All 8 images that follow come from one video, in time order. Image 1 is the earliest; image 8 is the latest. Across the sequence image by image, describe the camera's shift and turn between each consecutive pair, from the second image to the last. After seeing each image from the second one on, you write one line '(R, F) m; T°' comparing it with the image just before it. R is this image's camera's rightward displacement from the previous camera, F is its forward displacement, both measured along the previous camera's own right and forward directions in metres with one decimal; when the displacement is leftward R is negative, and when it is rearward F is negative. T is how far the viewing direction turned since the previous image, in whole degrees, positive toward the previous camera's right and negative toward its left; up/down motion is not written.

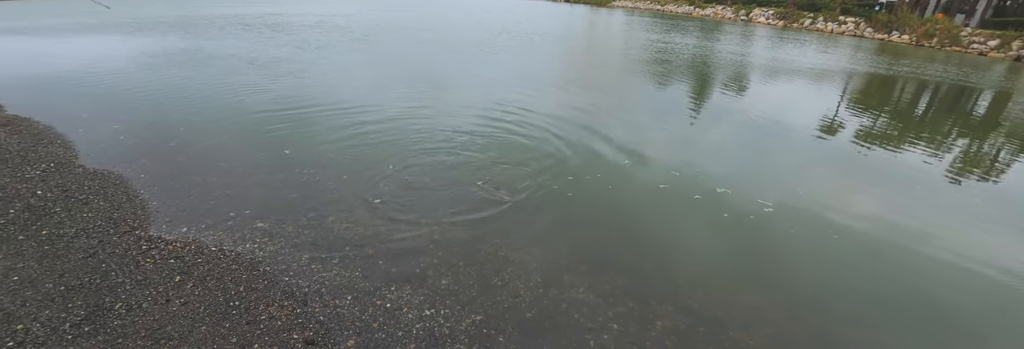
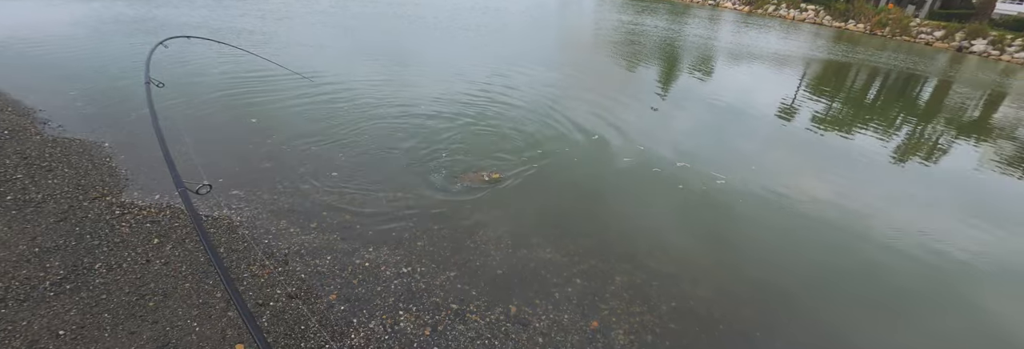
(0.0, -0.5) m; +4°
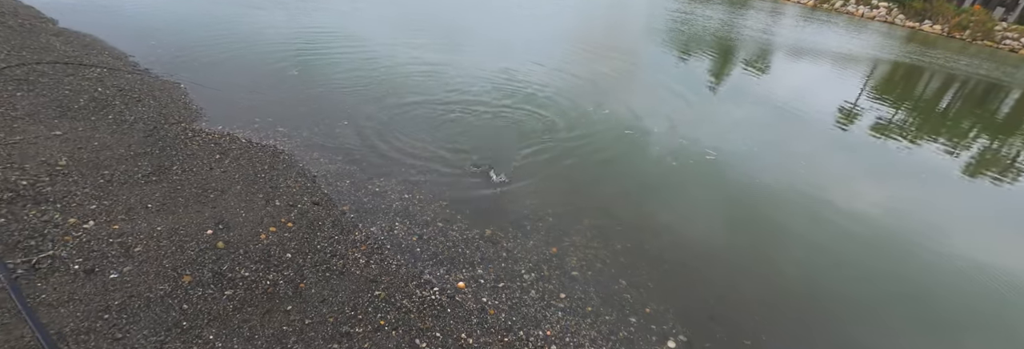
(+1.1, -1.4) m; -5°
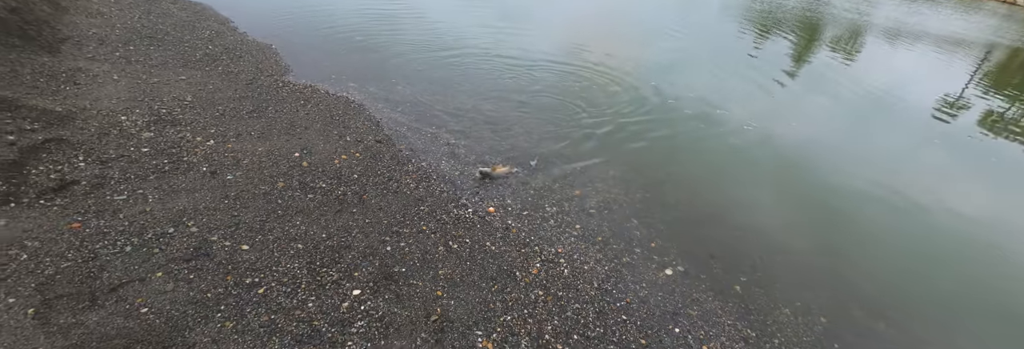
(+0.6, -1.2) m; -7°
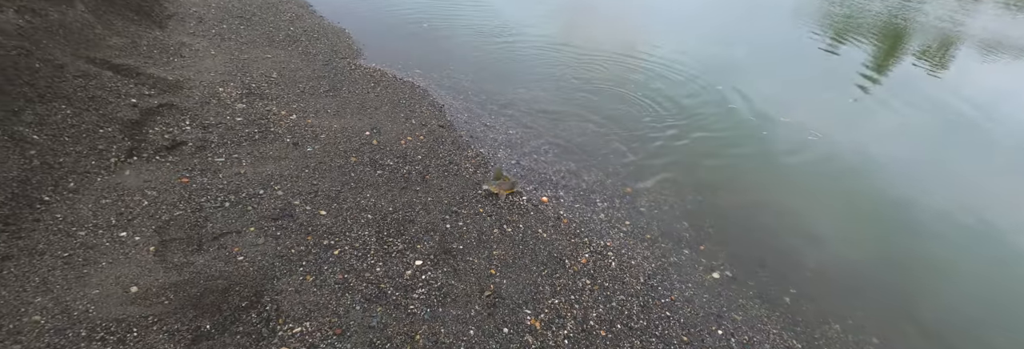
(-0.2, -0.3) m; -6°
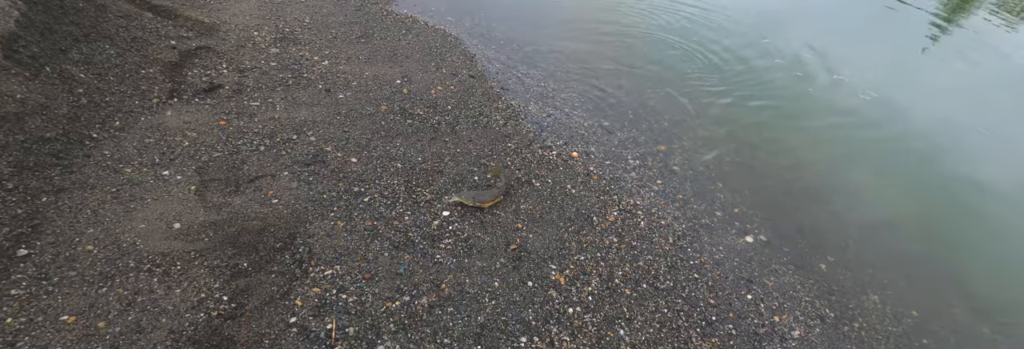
(0.0, +0.1) m; -4°
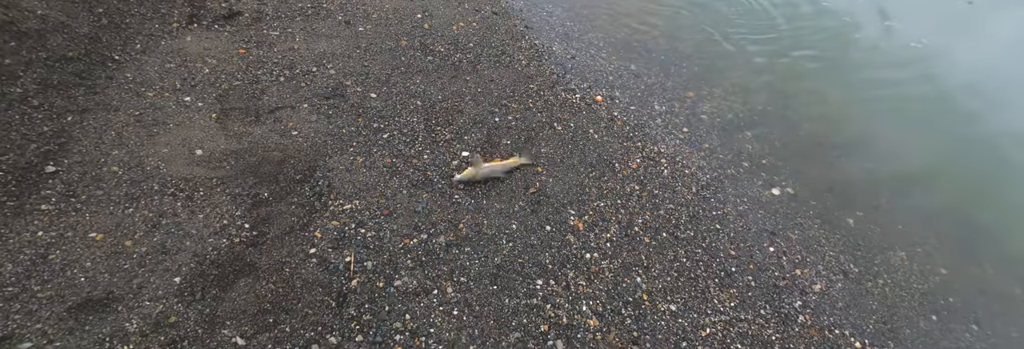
(-0.1, +0.1) m; -2°
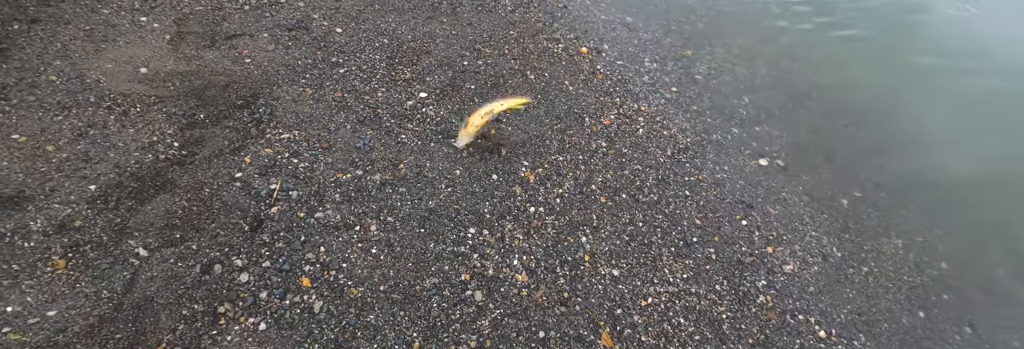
(+1.2, +0.4) m; -6°
